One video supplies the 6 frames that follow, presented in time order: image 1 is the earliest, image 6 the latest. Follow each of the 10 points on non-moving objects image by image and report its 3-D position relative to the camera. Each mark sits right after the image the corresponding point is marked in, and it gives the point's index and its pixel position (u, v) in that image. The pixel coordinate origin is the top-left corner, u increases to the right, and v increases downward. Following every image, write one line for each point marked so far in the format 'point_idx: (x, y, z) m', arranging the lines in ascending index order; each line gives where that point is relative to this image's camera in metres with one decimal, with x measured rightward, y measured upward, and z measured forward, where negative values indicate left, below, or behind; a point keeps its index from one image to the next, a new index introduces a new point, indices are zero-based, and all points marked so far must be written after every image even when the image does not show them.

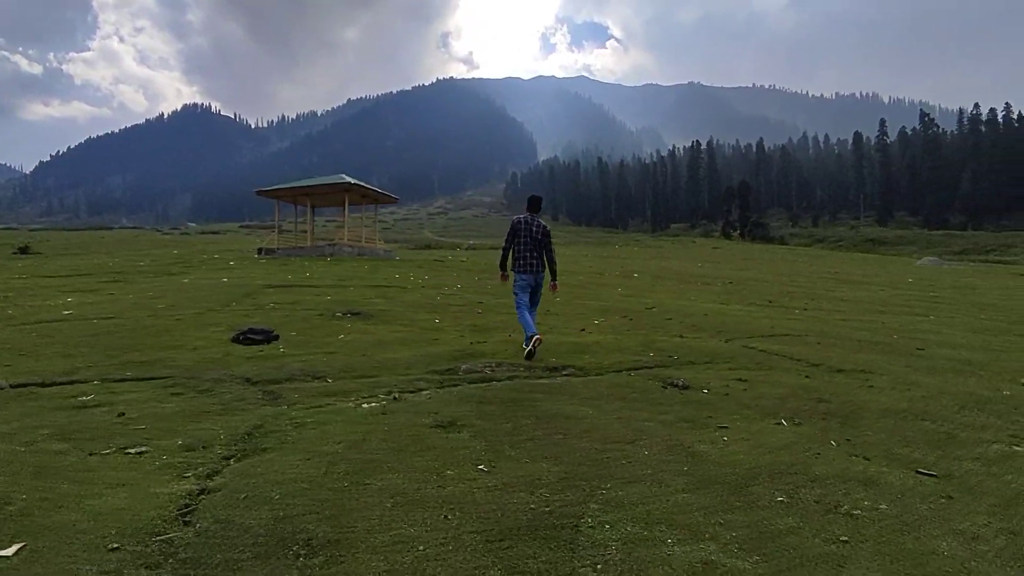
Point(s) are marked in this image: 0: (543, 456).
0: (+0.3, -1.7, +5.6) m
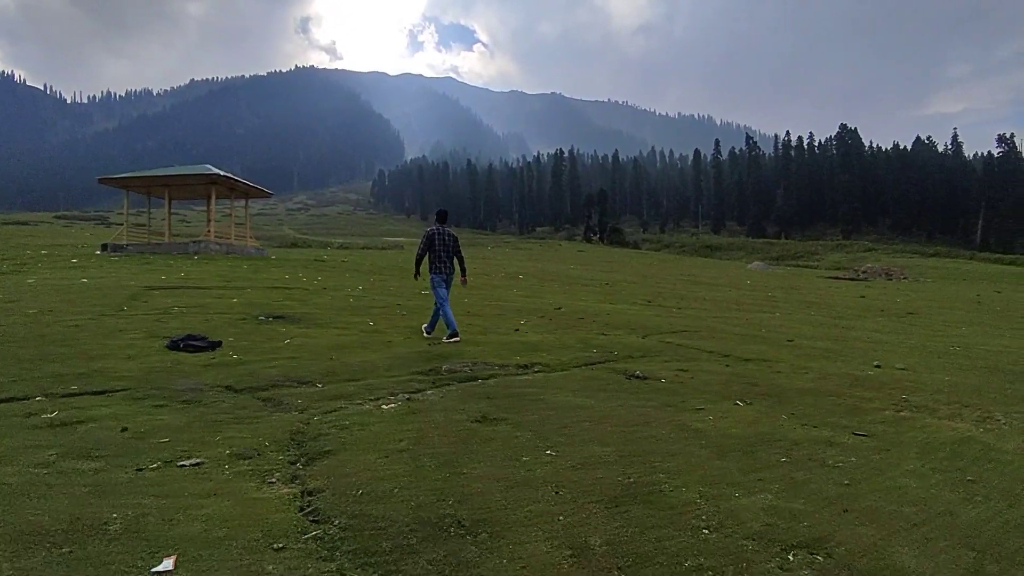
0: (+0.9, -1.8, +6.4) m
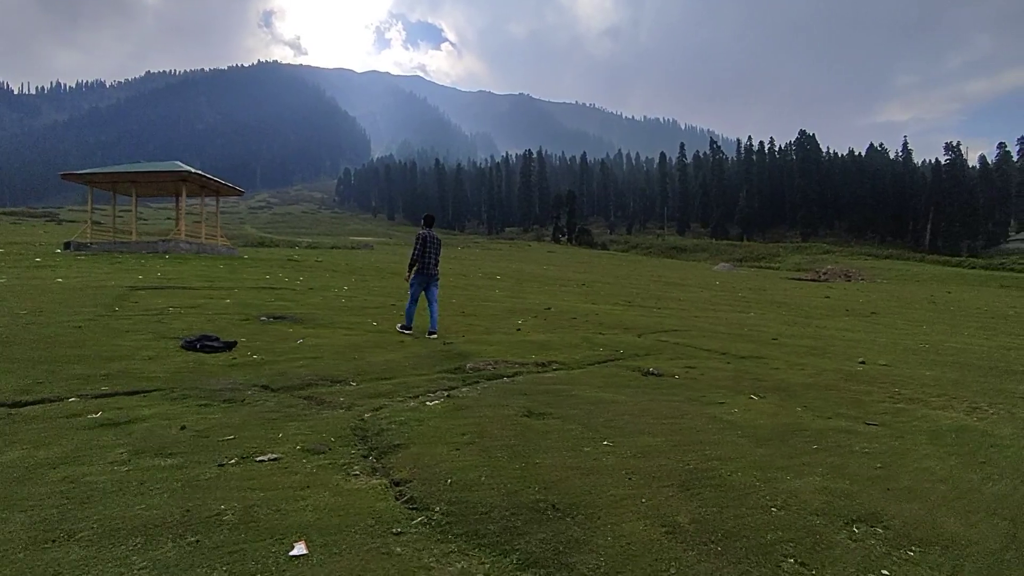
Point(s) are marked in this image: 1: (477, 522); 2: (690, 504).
0: (+1.5, -1.8, +6.8) m
1: (-0.3, -1.9, +4.5) m
2: (+1.5, -1.9, +4.8) m
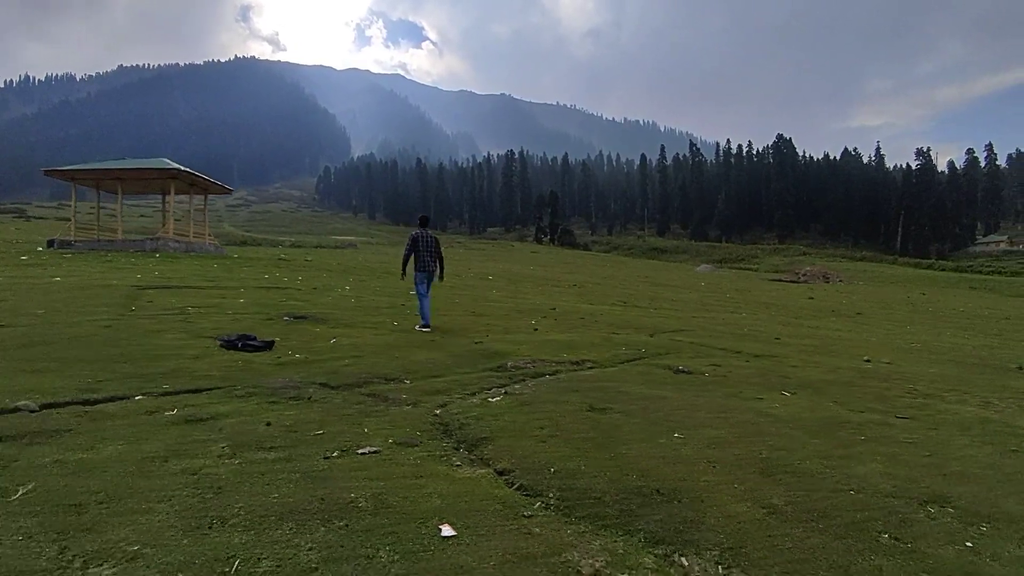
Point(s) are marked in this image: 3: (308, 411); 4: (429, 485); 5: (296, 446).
0: (+2.4, -1.8, +7.3) m
1: (+0.7, -1.9, +4.8) m
2: (+2.5, -1.9, +5.3) m
3: (-2.8, -1.7, +7.6) m
4: (-0.8, -1.8, +5.2) m
5: (-2.4, -1.8, +6.1) m
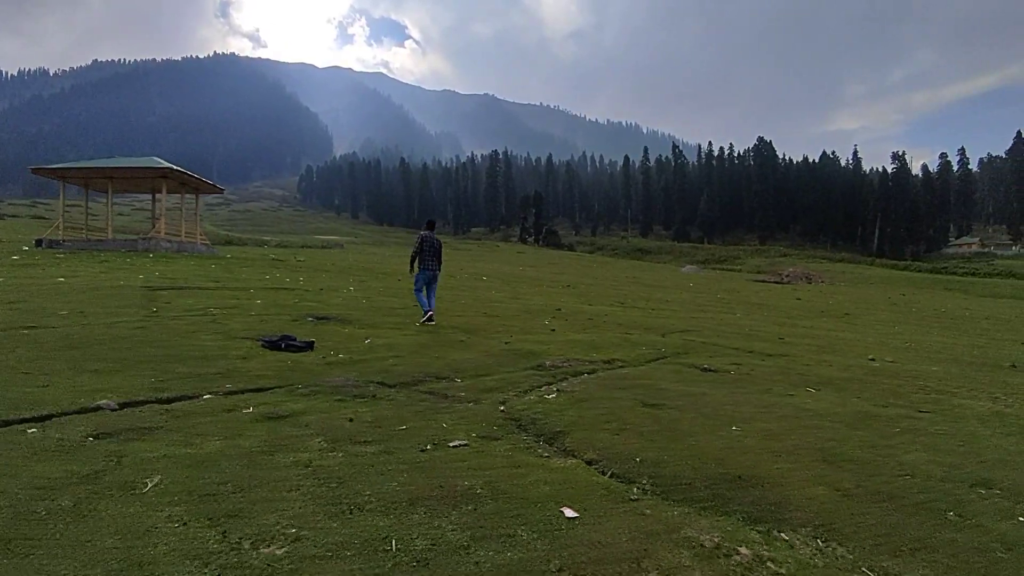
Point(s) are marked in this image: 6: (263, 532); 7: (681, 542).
0: (+3.3, -1.9, +7.8) m
1: (+1.7, -2.0, +5.3) m
2: (+3.5, -2.0, +5.8) m
3: (-2.0, -1.7, +8.0) m
4: (+0.2, -1.9, +5.6) m
5: (-1.5, -1.8, +6.5) m
6: (-2.0, -2.0, +4.4) m
7: (+1.3, -2.0, +4.3) m
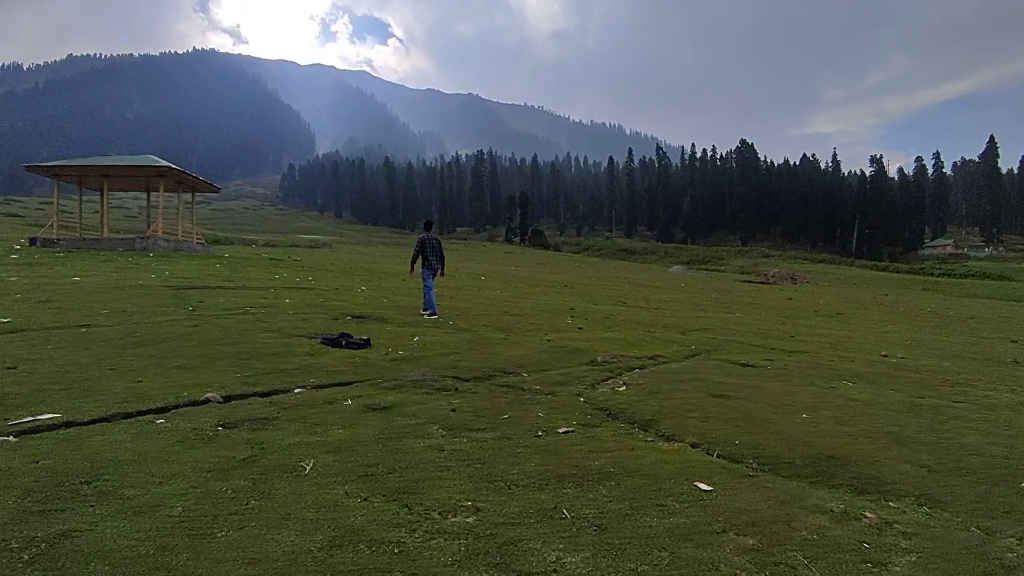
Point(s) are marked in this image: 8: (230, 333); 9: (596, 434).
0: (+4.6, -1.9, +8.5) m
1: (+3.0, -1.9, +6.0) m
2: (+4.8, -2.0, +6.5) m
3: (-0.7, -1.7, +8.5) m
4: (+1.5, -1.9, +6.2) m
5: (-0.2, -1.8, +7.1) m
6: (-0.6, -2.0, +5.0) m
7: (+2.7, -2.0, +4.9) m
8: (-6.8, -1.1, +13.4) m
9: (+1.0, -1.8, +6.9) m
